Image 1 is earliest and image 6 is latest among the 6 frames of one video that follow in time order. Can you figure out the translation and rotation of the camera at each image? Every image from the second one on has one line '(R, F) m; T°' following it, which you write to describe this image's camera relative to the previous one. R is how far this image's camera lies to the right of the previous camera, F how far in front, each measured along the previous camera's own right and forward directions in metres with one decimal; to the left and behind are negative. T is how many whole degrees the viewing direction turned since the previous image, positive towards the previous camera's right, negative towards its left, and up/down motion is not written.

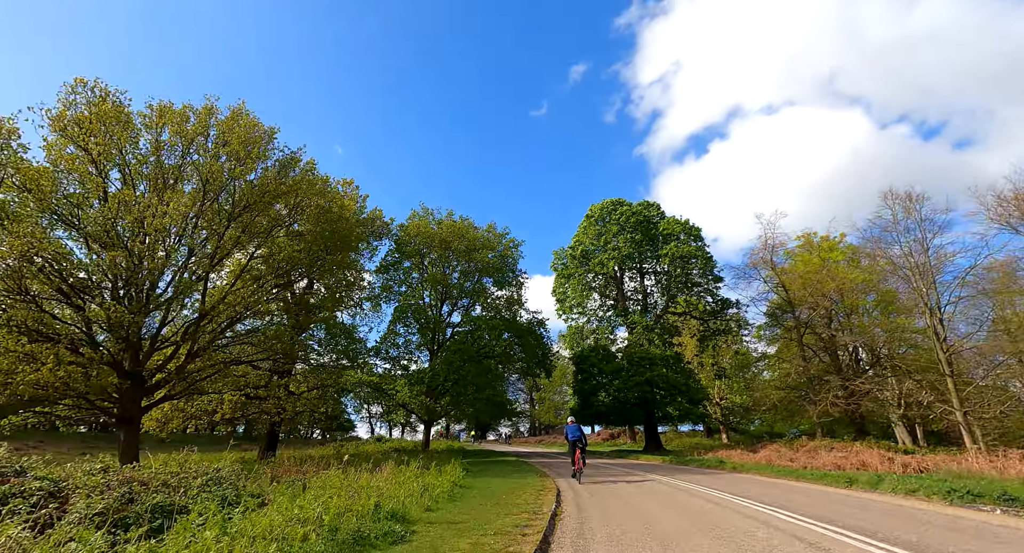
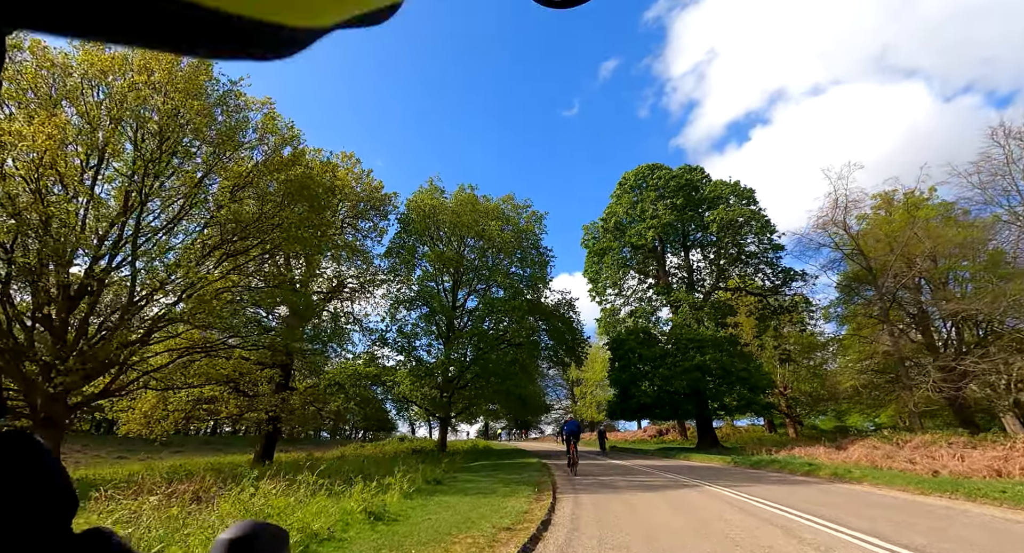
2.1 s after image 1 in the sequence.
(+1.0, +3.7) m; -5°
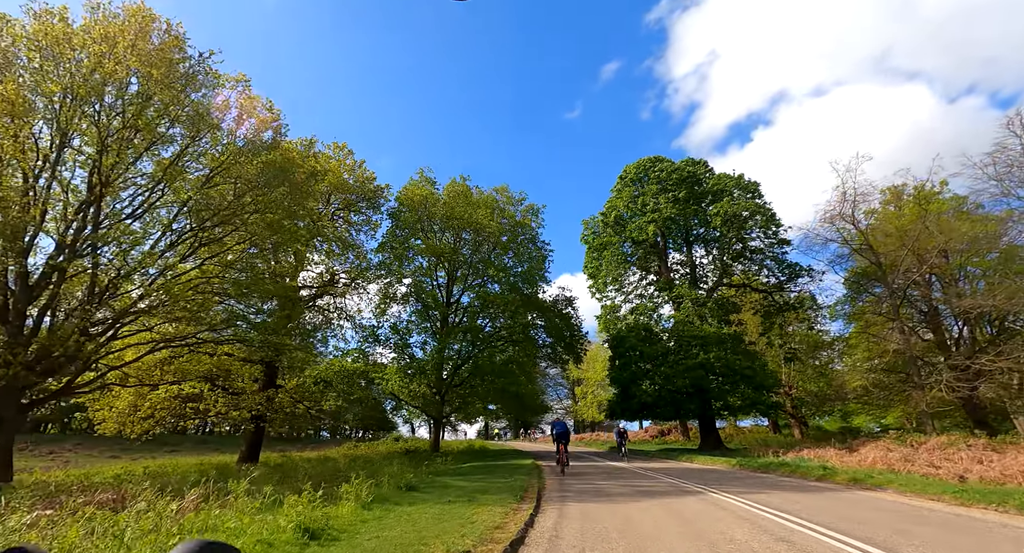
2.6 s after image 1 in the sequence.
(+0.3, +0.9) m; 0°
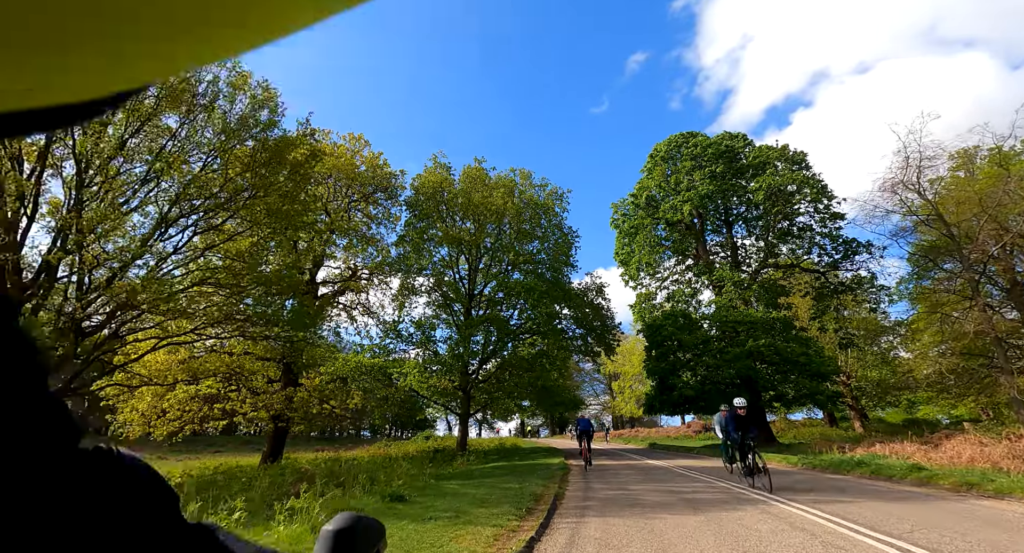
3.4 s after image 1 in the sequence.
(+0.4, +1.4) m; -4°
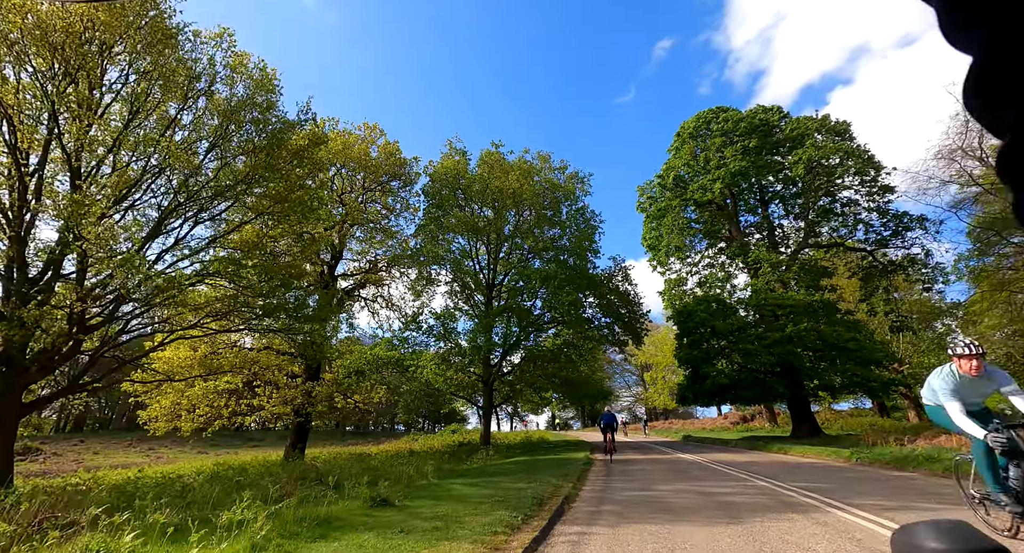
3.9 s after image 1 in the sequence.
(+0.4, +0.9) m; -4°
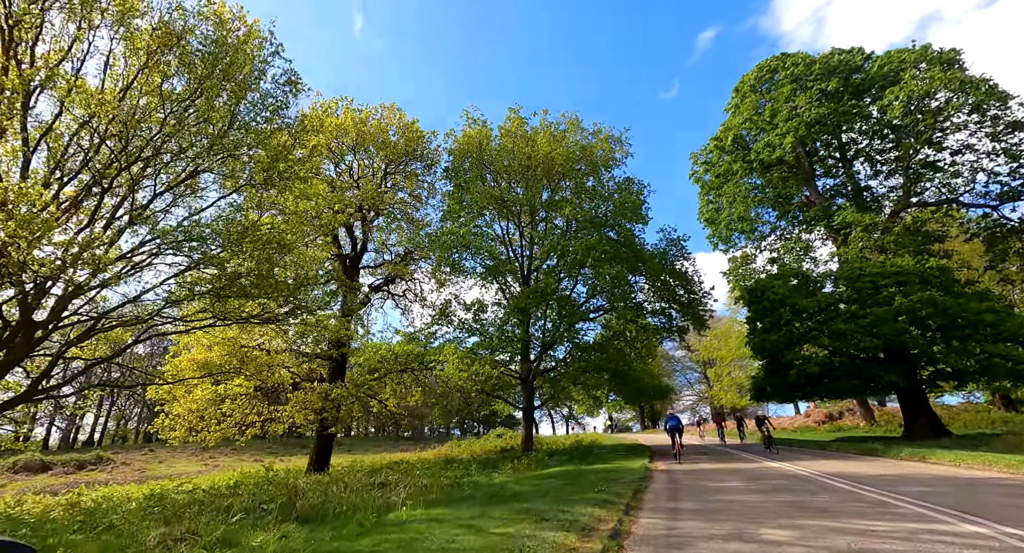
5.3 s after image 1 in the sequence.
(+0.5, +2.7) m; -6°
